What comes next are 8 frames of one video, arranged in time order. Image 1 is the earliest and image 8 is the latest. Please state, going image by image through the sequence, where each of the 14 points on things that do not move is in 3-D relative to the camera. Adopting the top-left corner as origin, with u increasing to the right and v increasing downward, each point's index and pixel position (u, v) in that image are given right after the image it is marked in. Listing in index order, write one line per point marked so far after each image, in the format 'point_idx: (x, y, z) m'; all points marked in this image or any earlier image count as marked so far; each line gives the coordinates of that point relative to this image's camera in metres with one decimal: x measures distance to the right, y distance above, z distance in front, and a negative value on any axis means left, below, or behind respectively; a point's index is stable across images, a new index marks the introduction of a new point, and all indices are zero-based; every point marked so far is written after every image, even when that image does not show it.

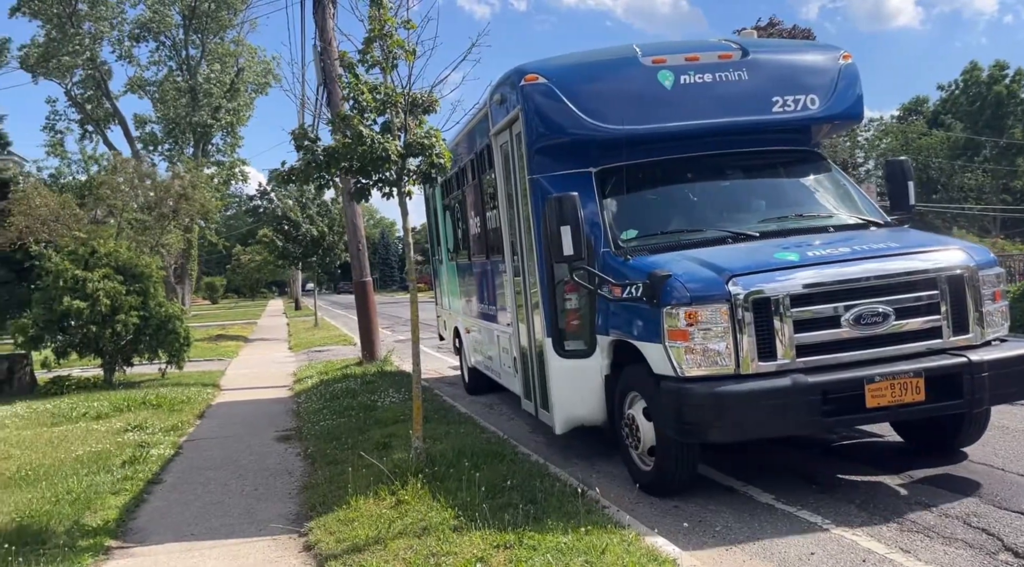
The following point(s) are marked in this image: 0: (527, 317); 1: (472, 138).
0: (+0.1, -0.2, +6.7) m
1: (-0.5, +1.5, +8.9) m
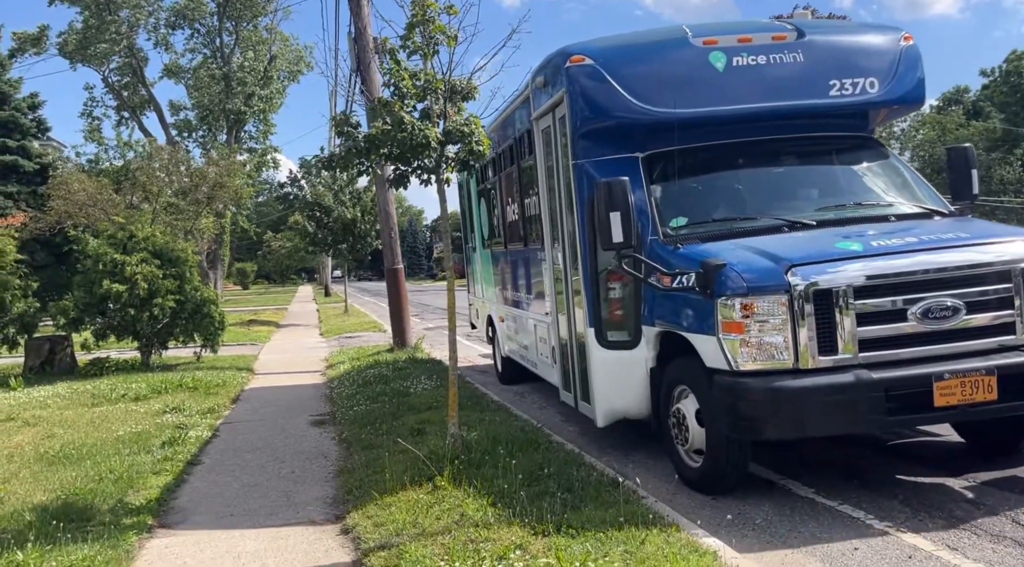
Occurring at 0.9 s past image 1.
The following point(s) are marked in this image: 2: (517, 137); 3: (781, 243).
0: (+0.5, -0.2, +6.5) m
1: (-0.1, +1.6, +8.7) m
2: (0.0, +1.4, +8.3) m
3: (+1.5, +0.2, +4.8) m
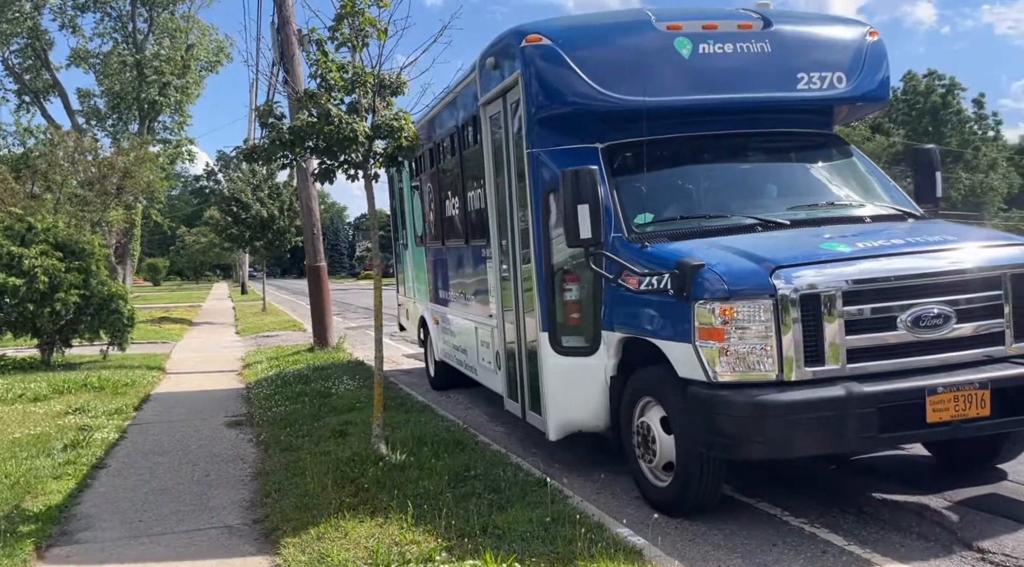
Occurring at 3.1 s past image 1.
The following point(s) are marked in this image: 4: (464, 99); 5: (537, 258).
0: (+0.1, -0.2, +6.0) m
1: (-0.6, +1.6, +8.2) m
2: (-0.5, +1.4, +7.8) m
3: (+1.3, +0.2, +4.4) m
4: (-0.4, +1.6, +7.4) m
5: (+0.2, +0.2, +5.6) m
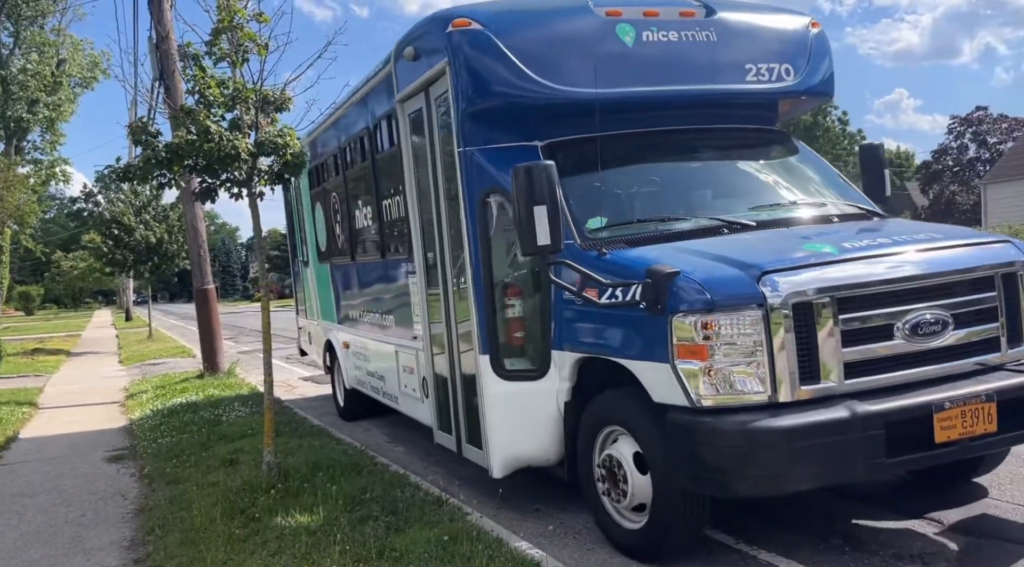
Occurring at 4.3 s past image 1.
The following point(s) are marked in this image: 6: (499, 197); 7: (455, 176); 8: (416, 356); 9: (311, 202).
0: (-0.4, -0.3, +5.4) m
1: (-1.4, +1.5, +7.4) m
2: (-1.2, +1.2, +7.0) m
3: (+1.0, +0.2, +3.9) m
4: (-1.1, +1.4, +6.7) m
5: (-0.2, +0.1, +4.9) m
6: (0.0, +0.5, +4.8) m
7: (-0.3, +0.7, +5.1) m
8: (-0.7, -0.5, +6.2) m
9: (-2.4, +1.0, +10.2) m
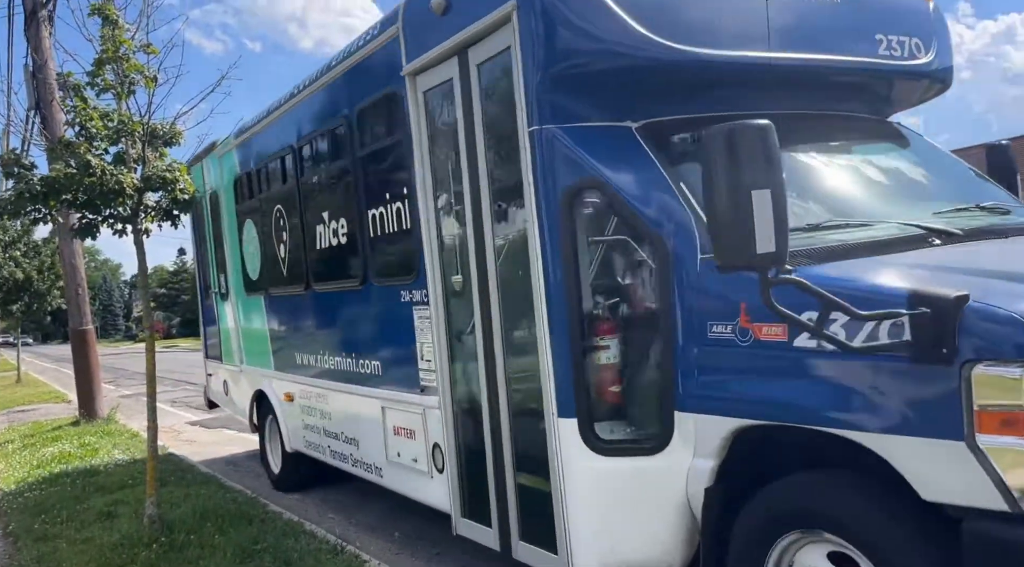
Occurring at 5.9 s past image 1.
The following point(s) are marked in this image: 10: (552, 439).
0: (-0.1, -0.4, +3.9) m
1: (-1.3, +1.2, +5.9) m
2: (-1.1, +1.0, +5.5) m
3: (+1.5, +0.1, +2.6) m
4: (-0.9, +1.2, +5.2) m
5: (+0.1, -0.1, +3.5) m
6: (+0.3, +0.4, +3.4) m
7: (0.0, +0.5, +3.7) m
8: (-0.5, -0.7, +4.7) m
9: (-2.7, +0.6, +8.5) m
10: (+0.2, -0.6, +3.5) m
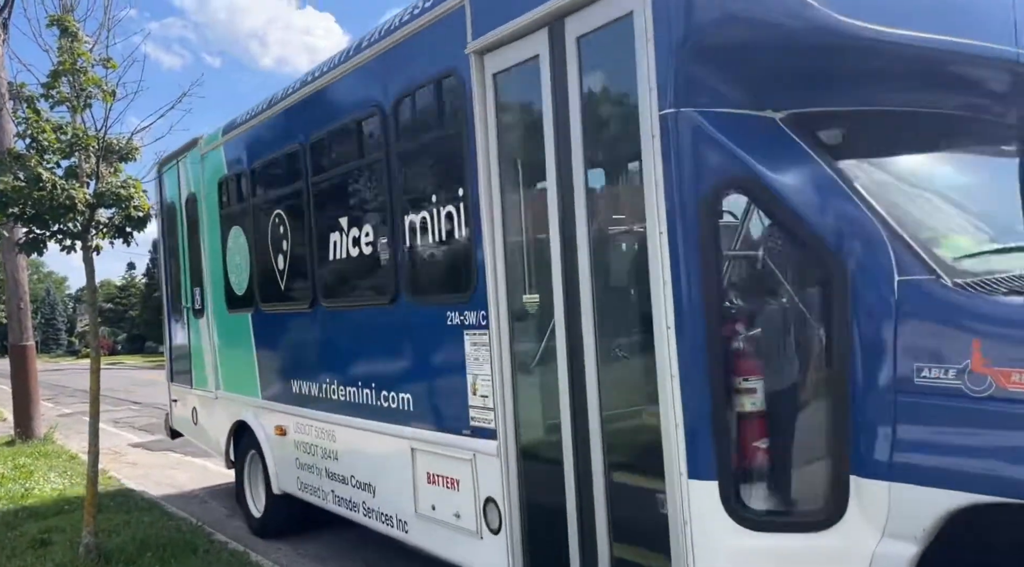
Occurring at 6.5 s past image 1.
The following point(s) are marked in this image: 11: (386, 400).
0: (+0.3, -0.5, +3.1) m
1: (-1.0, +1.1, +5.1) m
2: (-0.8, +0.9, +4.7) m
3: (+1.9, 0.0, +2.0) m
4: (-0.6, +1.1, +4.4) m
5: (+0.5, -0.2, +2.7) m
6: (+0.7, +0.3, +2.7) m
7: (+0.4, +0.4, +3.0) m
8: (-0.2, -0.8, +3.9) m
9: (-2.5, +0.5, +7.6) m
10: (+0.5, -0.7, +2.8) m
11: (-0.7, -0.6, +4.6) m
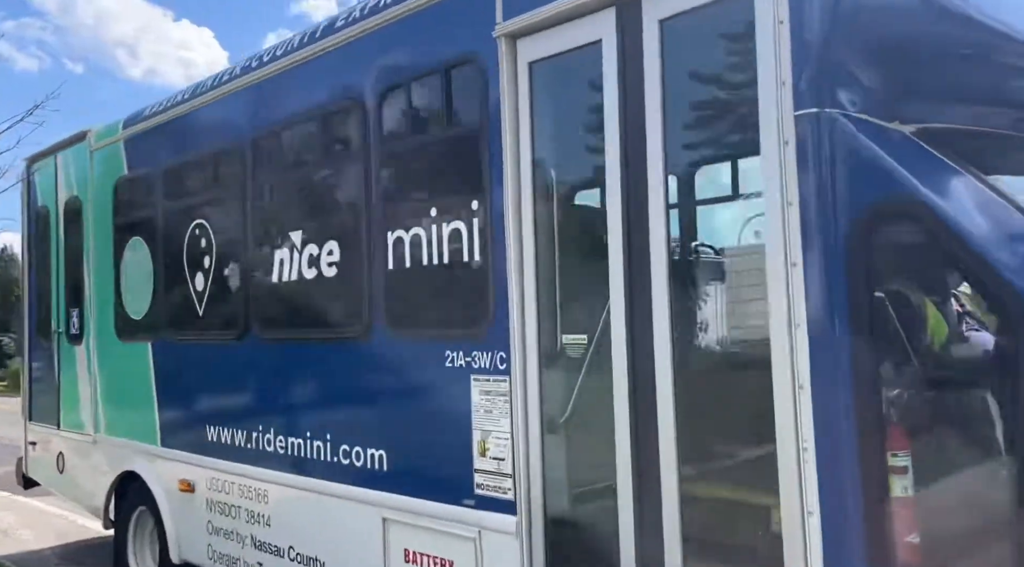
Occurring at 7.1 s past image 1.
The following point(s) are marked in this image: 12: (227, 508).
0: (+0.4, -0.6, +2.5) m
1: (-1.1, +1.0, +4.3) m
2: (-0.8, +0.8, +4.0) m
3: (+2.2, -0.2, +1.6) m
4: (-0.6, +1.0, +3.7) m
5: (+0.7, -0.3, +2.1) m
6: (+1.0, +0.2, +2.1) m
7: (+0.6, +0.3, +2.4) m
8: (-0.2, -0.9, +3.1) m
9: (-3.0, +0.3, +6.5) m
10: (+0.7, -0.8, +2.1) m
11: (-0.7, -0.8, +3.8) m
12: (-1.7, -1.3, +4.9) m
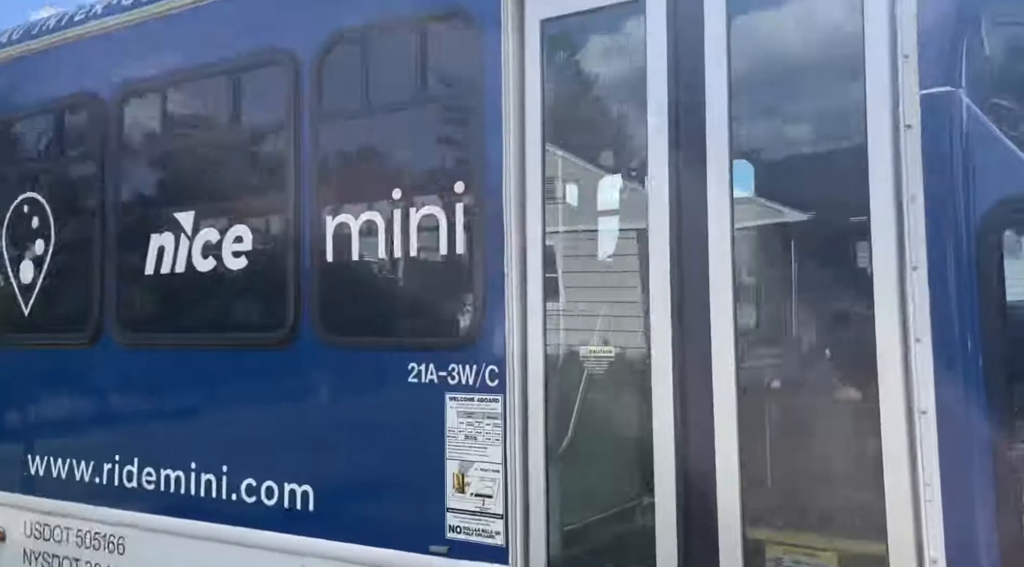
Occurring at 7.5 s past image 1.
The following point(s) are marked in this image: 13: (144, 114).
0: (+0.5, -0.6, +2.1) m
1: (-1.4, +1.0, +3.5) m
2: (-1.0, +0.8, +3.2) m
3: (+2.5, -0.2, +1.7) m
4: (-0.7, +1.0, +3.0) m
5: (+0.9, -0.3, +1.8) m
6: (+1.2, +0.1, +1.9) m
7: (+0.7, +0.3, +2.0) m
8: (-0.2, -0.9, +2.5) m
9: (-3.8, +0.4, +5.2) m
10: (+0.9, -0.9, +1.8) m
11: (-1.0, -0.8, +3.1) m
12: (-2.1, -1.2, +3.9) m
13: (-1.4, +0.7, +3.5) m
